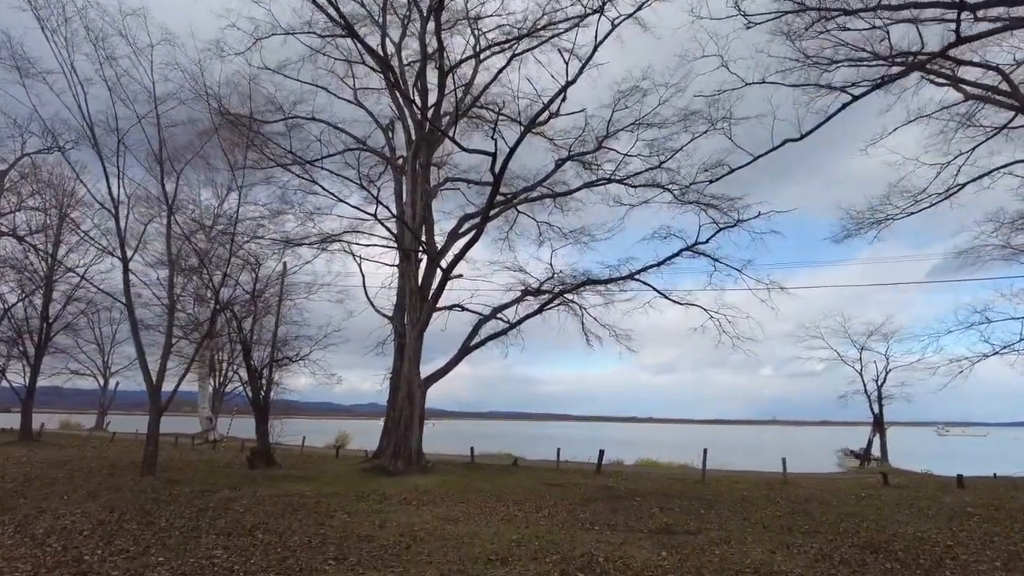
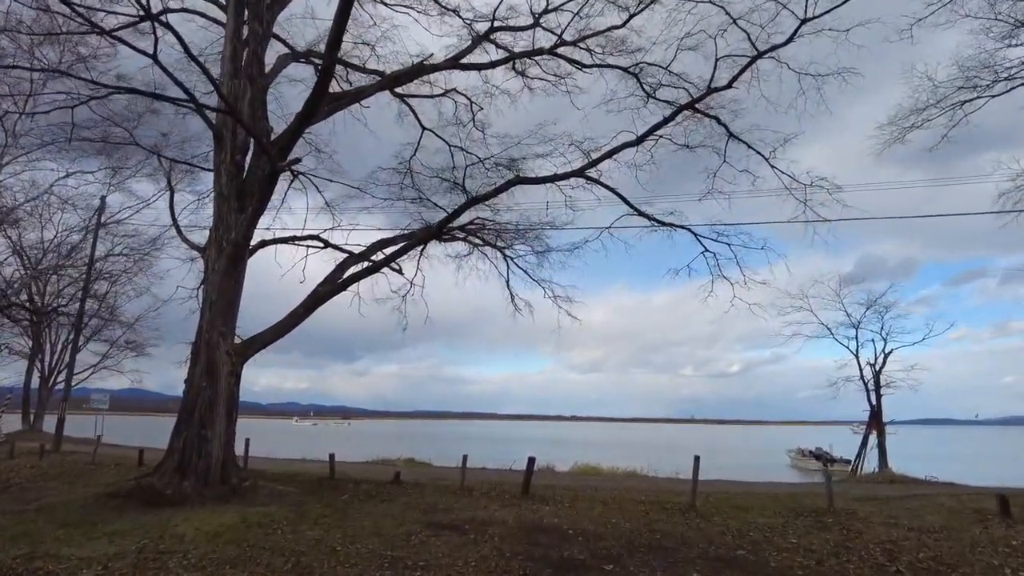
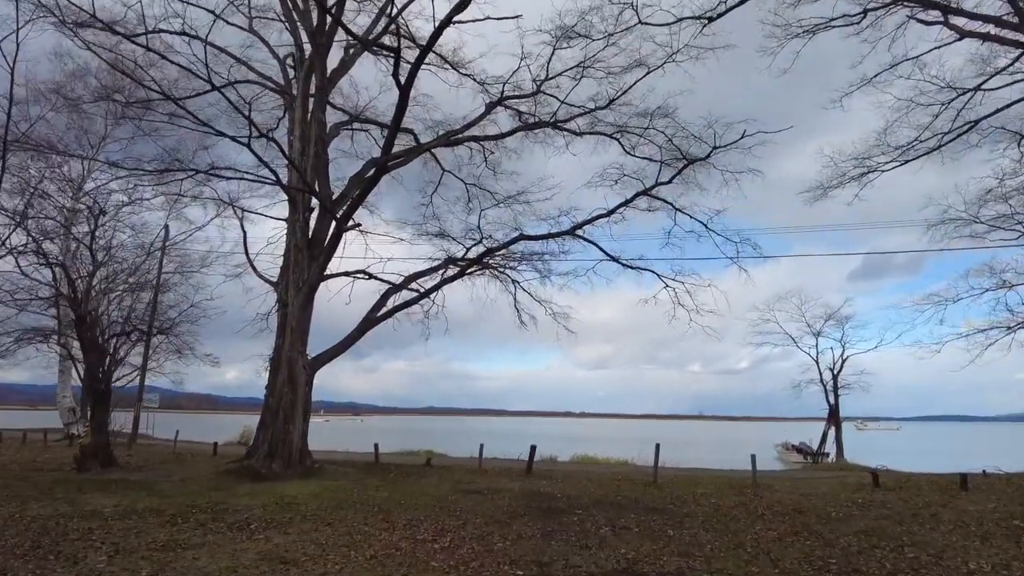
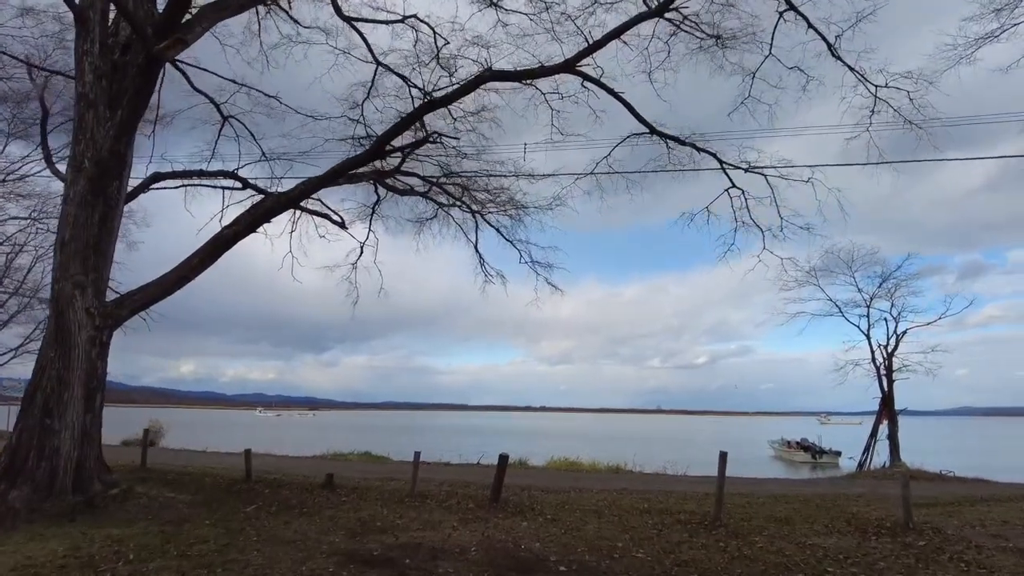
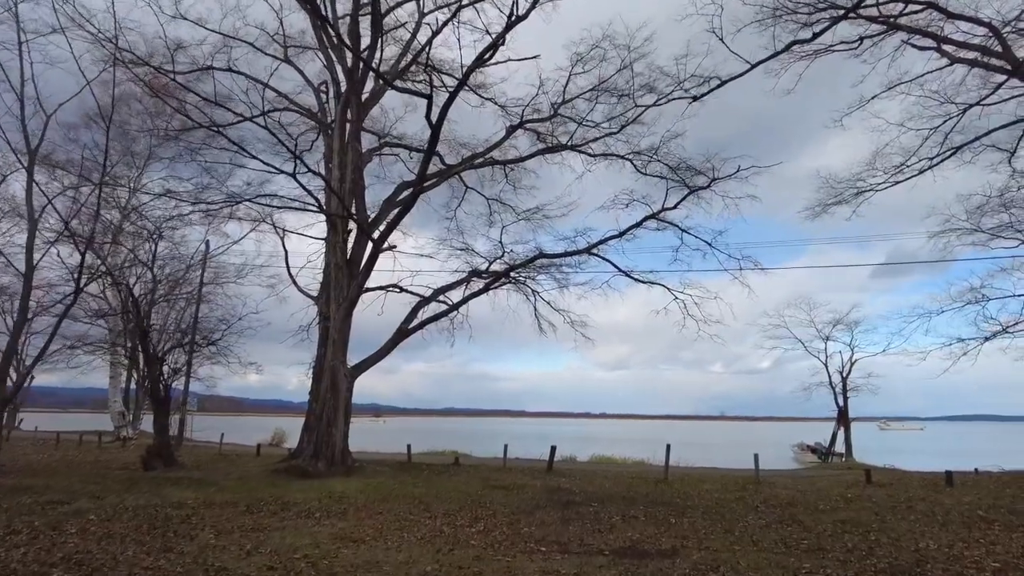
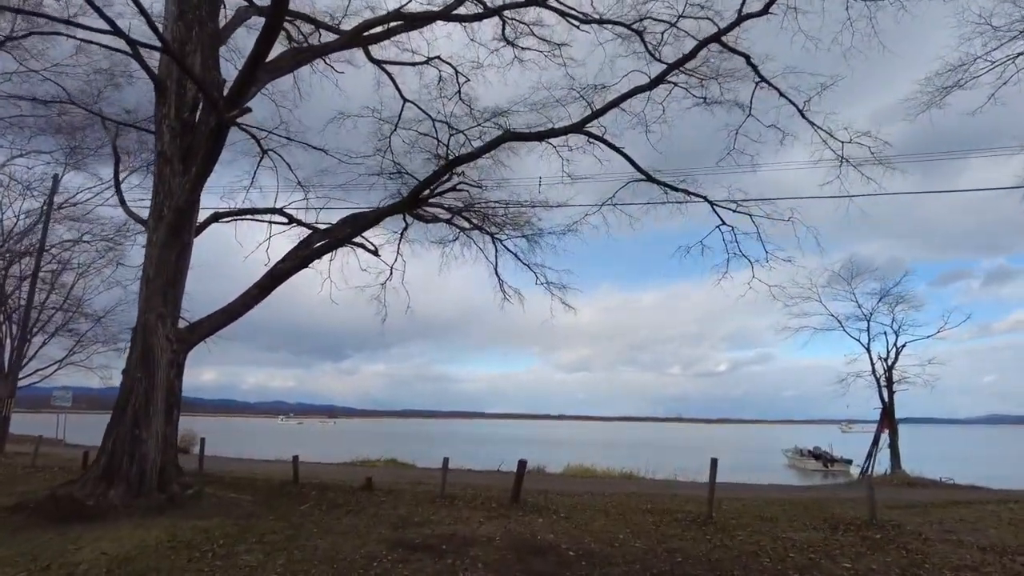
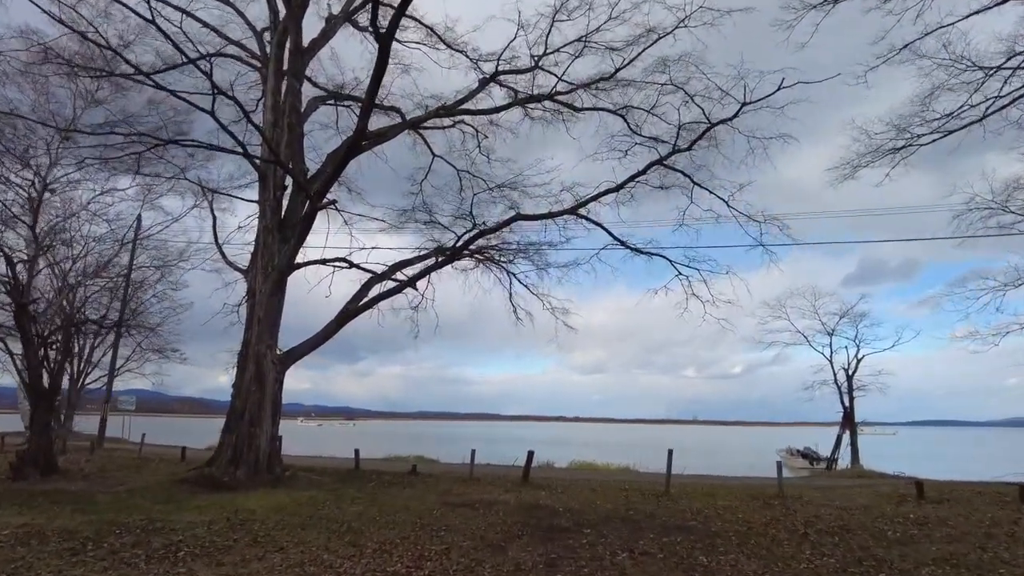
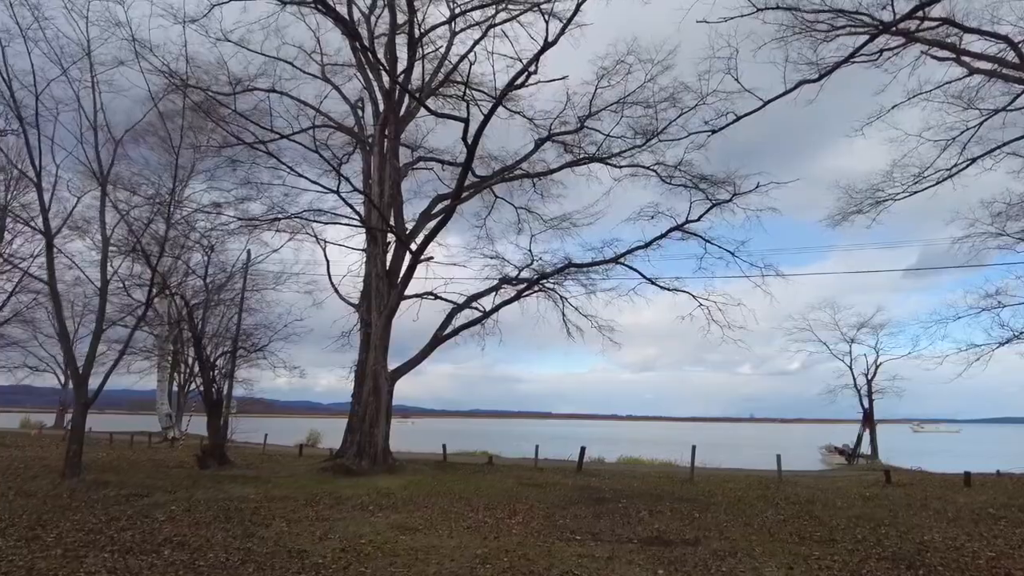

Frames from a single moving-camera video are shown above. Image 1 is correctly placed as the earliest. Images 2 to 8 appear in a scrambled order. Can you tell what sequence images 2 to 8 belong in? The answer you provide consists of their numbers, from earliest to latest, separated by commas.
8, 5, 3, 7, 2, 6, 4
